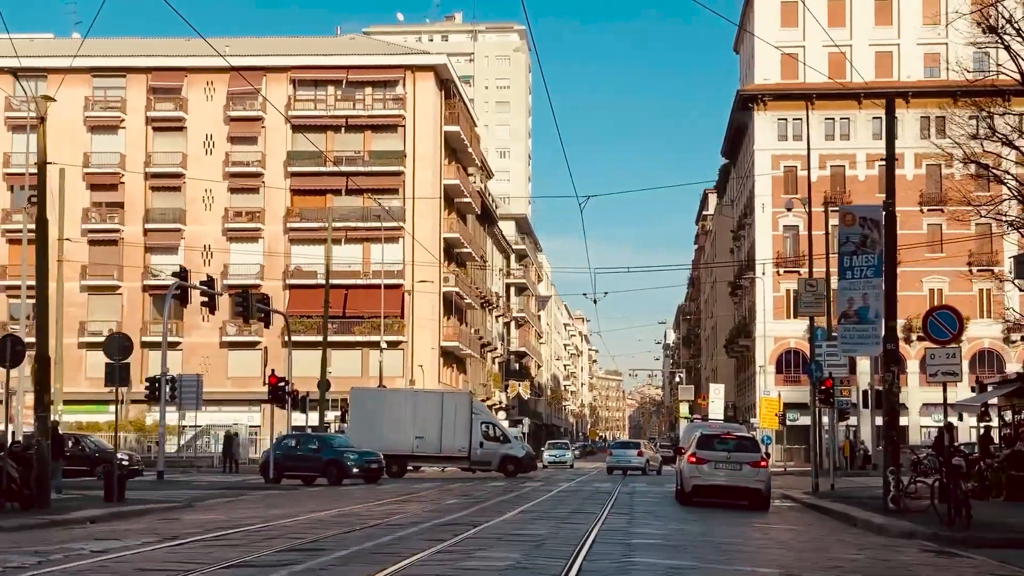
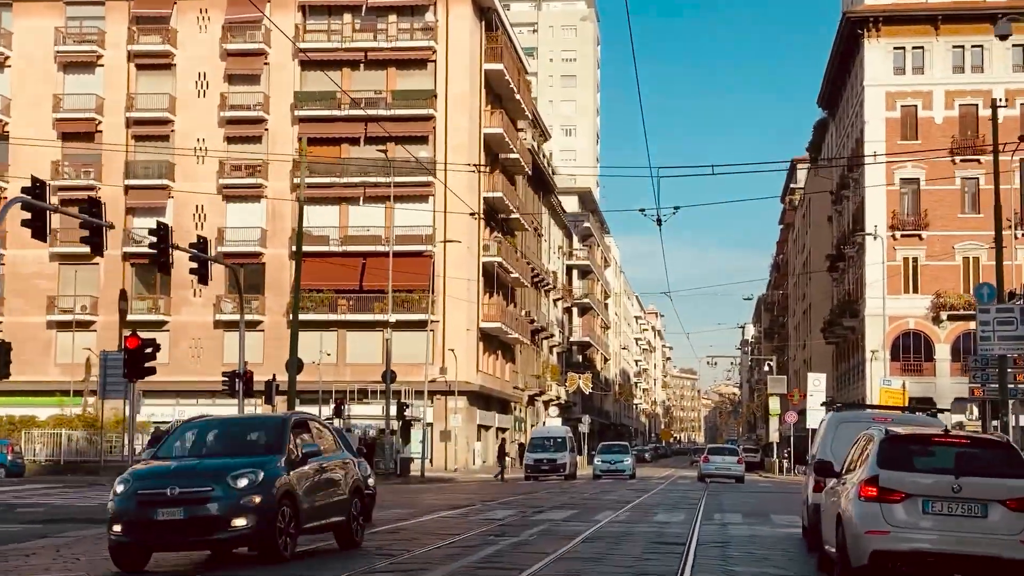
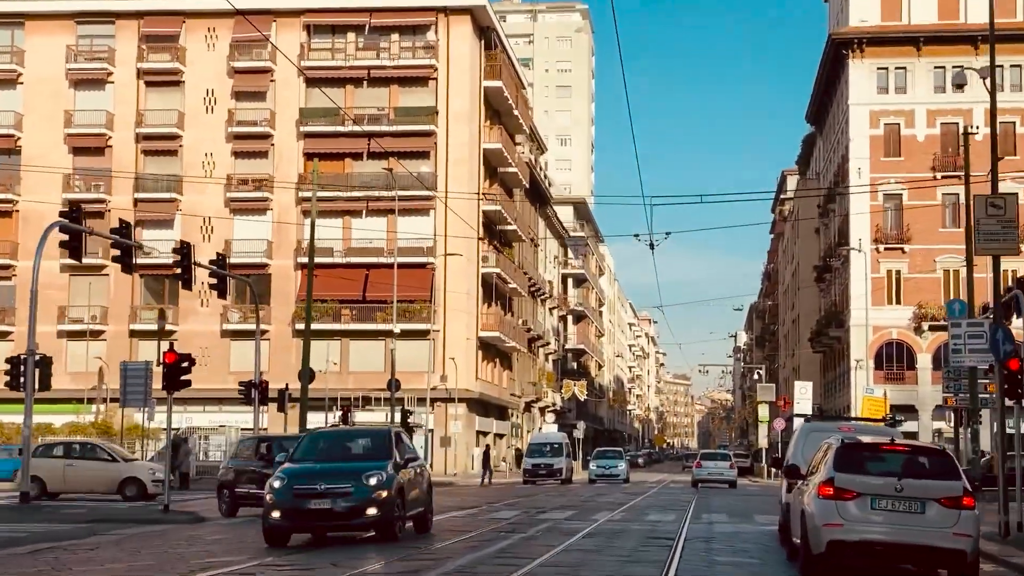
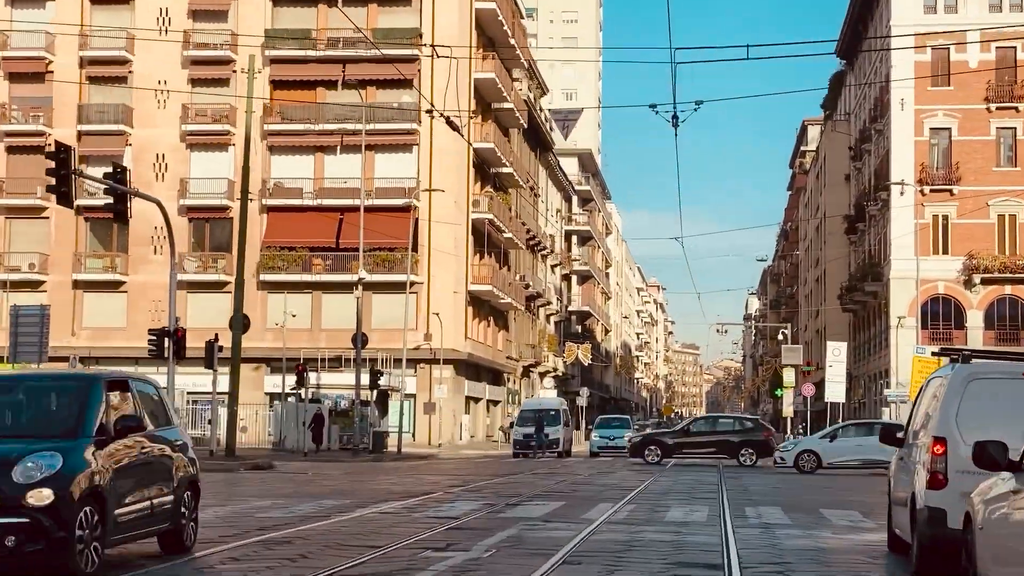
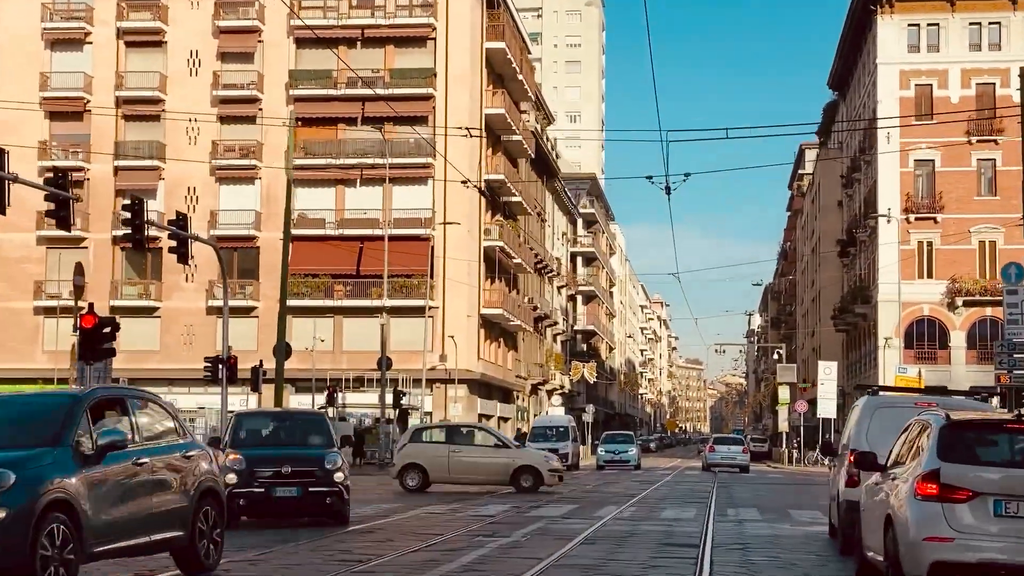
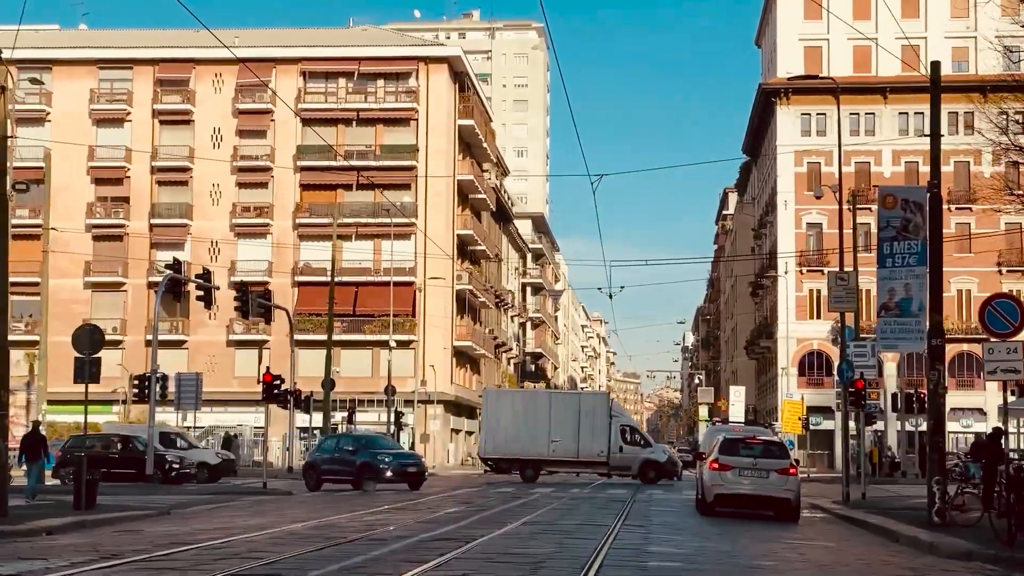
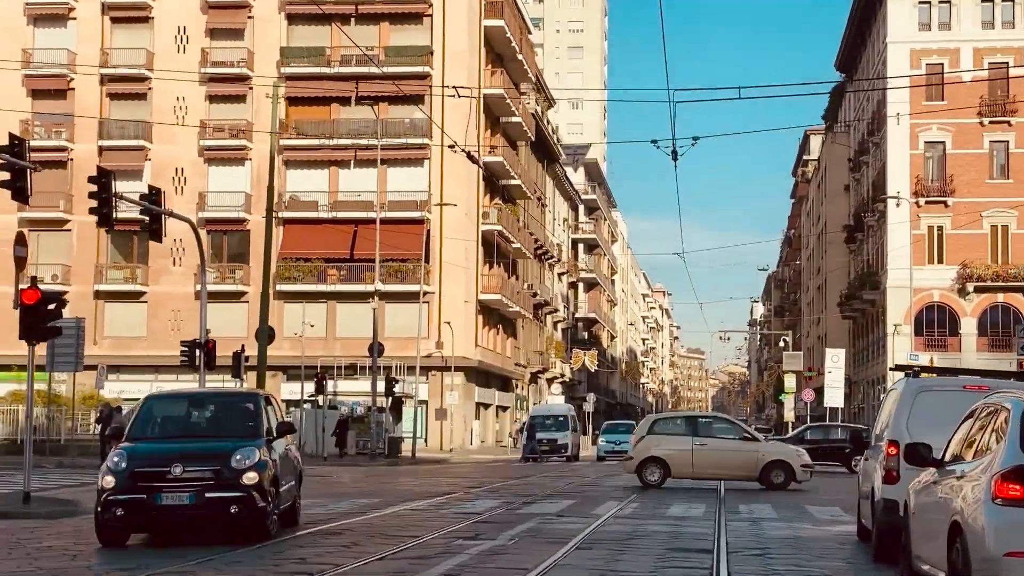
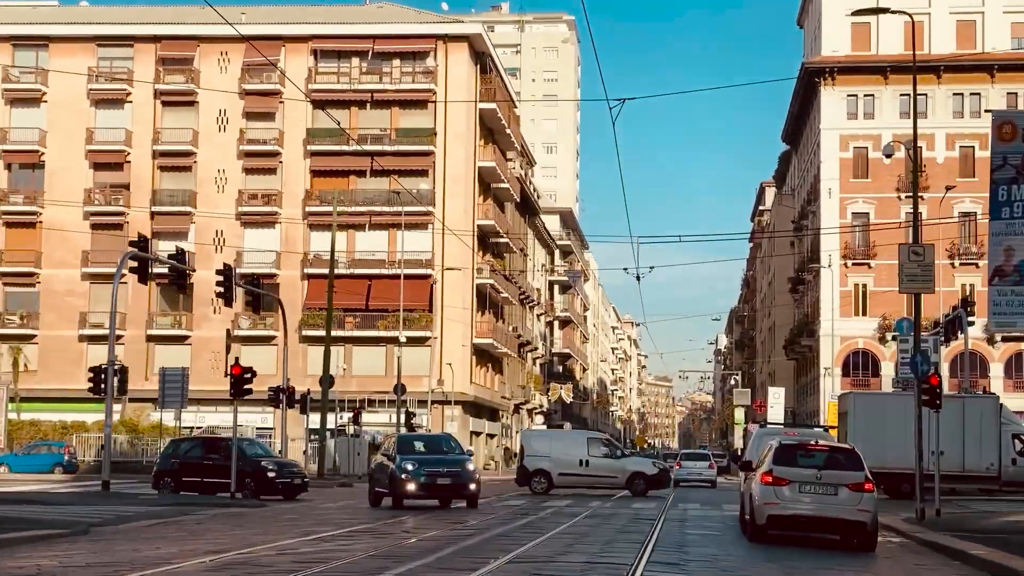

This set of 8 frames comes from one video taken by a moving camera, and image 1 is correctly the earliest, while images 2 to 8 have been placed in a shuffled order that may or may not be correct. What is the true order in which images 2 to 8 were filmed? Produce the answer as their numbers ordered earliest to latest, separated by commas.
6, 8, 3, 2, 5, 7, 4
